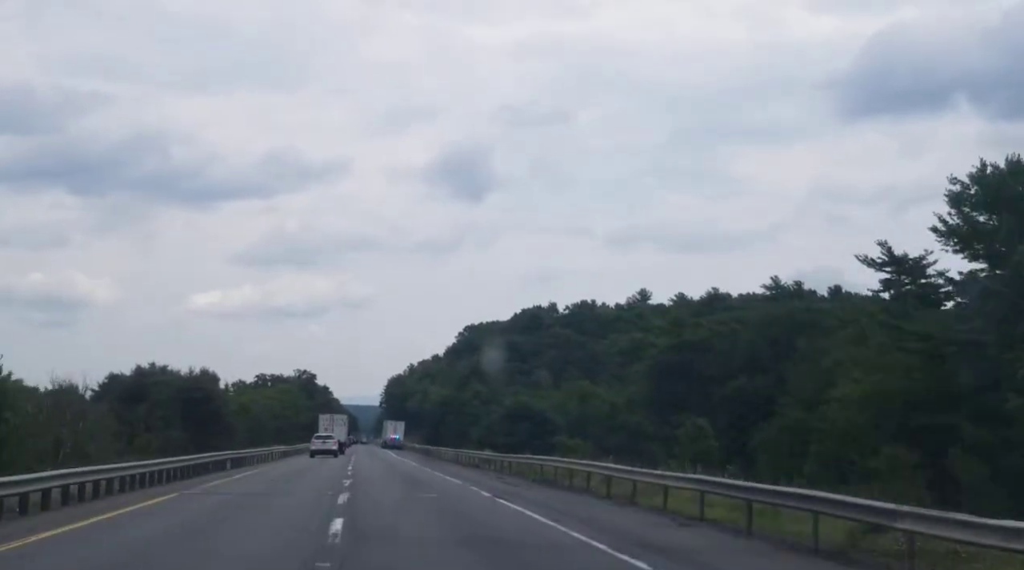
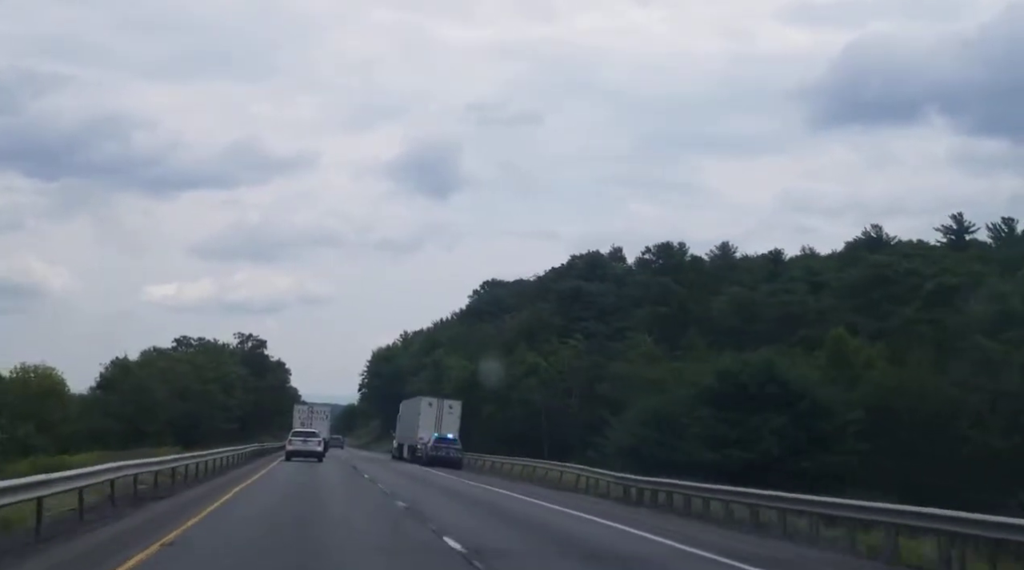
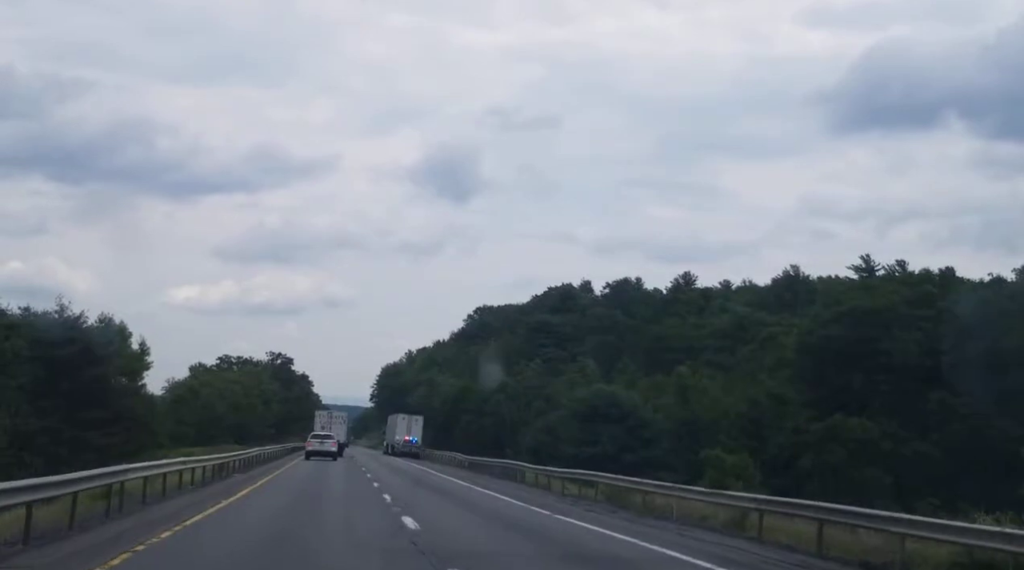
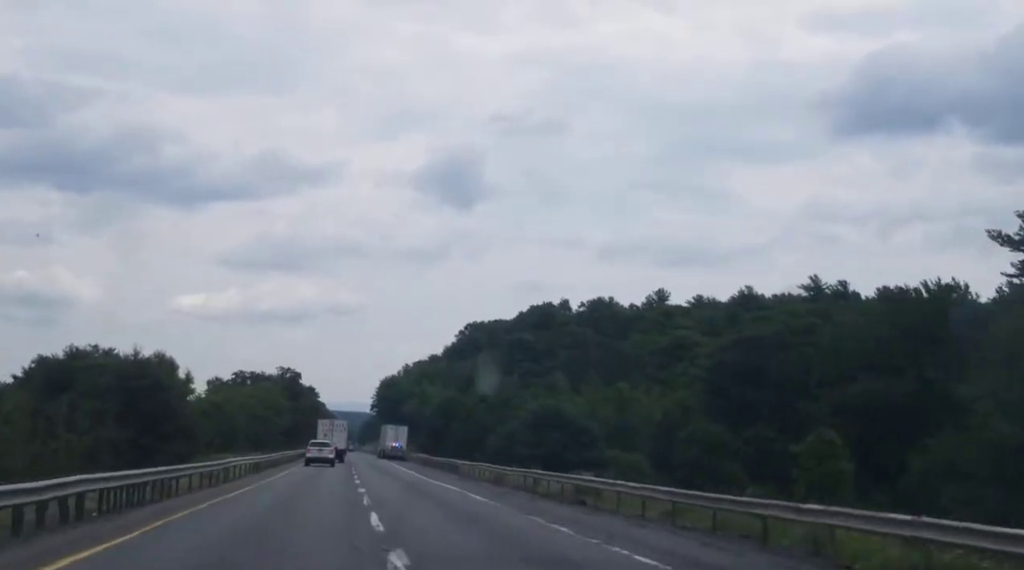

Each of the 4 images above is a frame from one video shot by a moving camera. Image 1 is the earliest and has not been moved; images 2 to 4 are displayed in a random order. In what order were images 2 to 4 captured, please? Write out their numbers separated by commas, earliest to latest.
4, 3, 2
